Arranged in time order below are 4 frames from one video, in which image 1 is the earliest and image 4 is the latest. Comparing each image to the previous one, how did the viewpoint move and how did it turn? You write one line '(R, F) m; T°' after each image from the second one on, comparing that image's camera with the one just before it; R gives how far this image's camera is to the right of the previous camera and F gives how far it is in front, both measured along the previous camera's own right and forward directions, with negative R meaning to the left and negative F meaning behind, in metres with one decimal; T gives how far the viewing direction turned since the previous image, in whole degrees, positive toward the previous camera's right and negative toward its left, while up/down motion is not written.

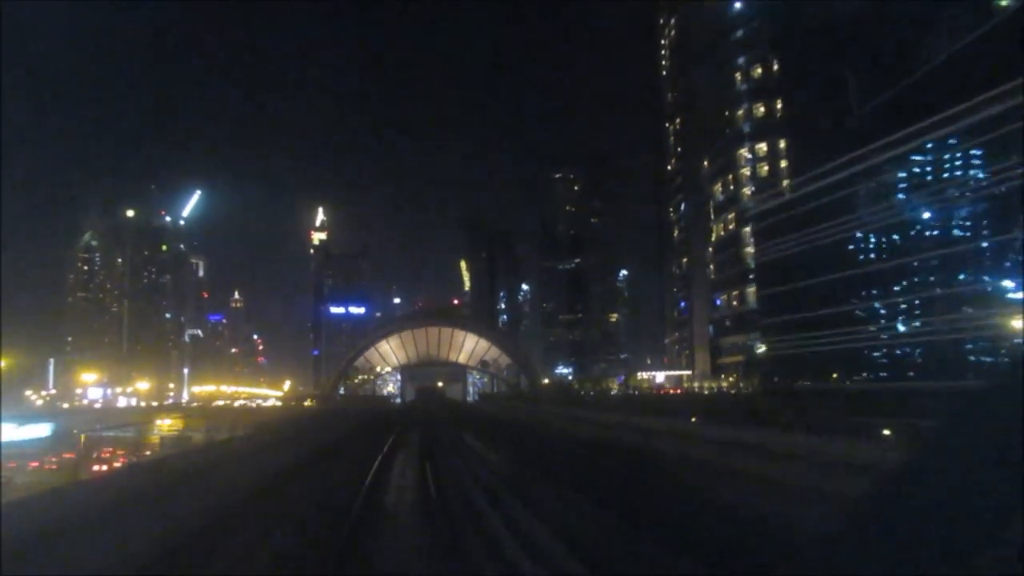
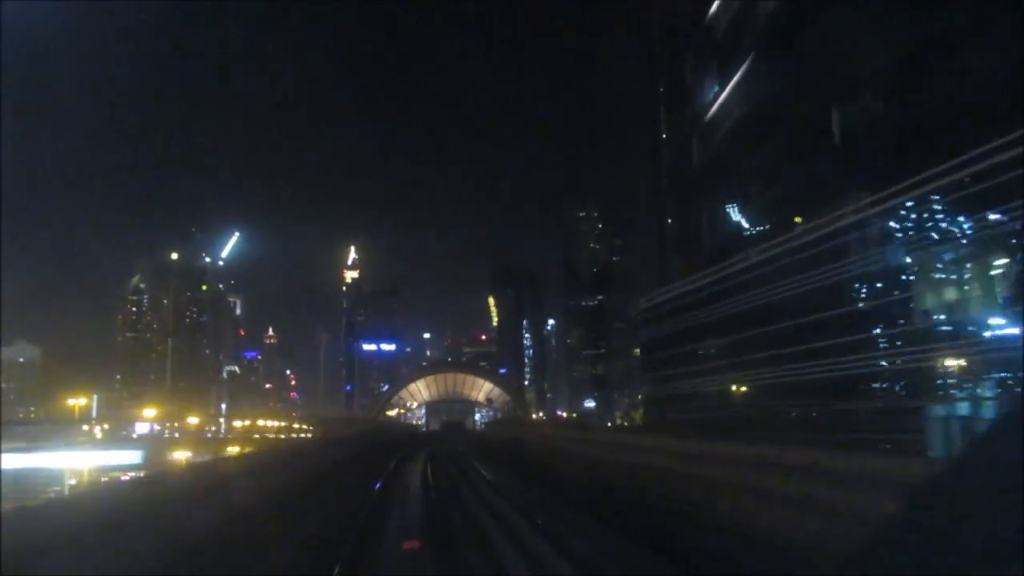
(+0.2, -0.9) m; -2°
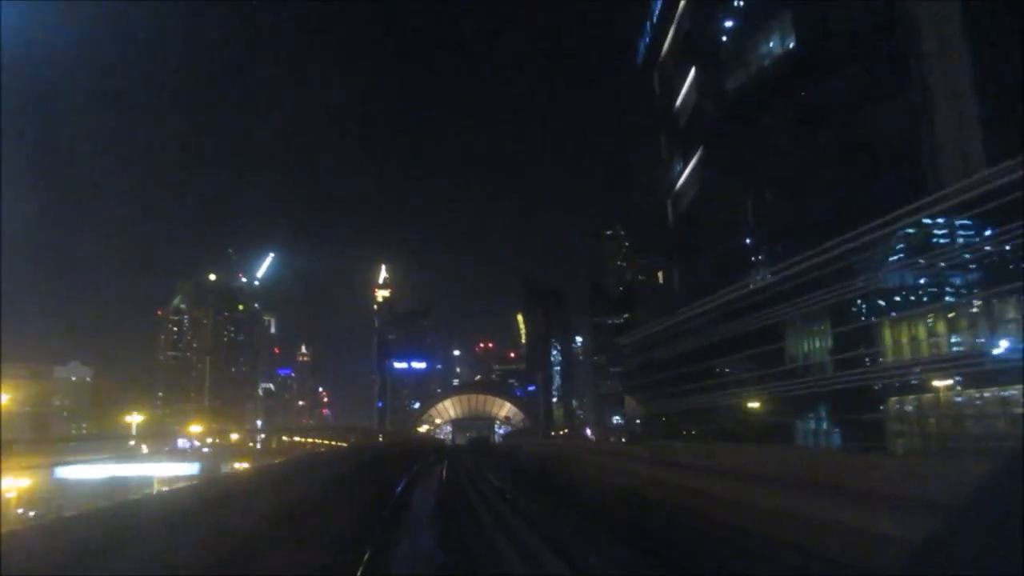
(+0.1, -0.5) m; -2°
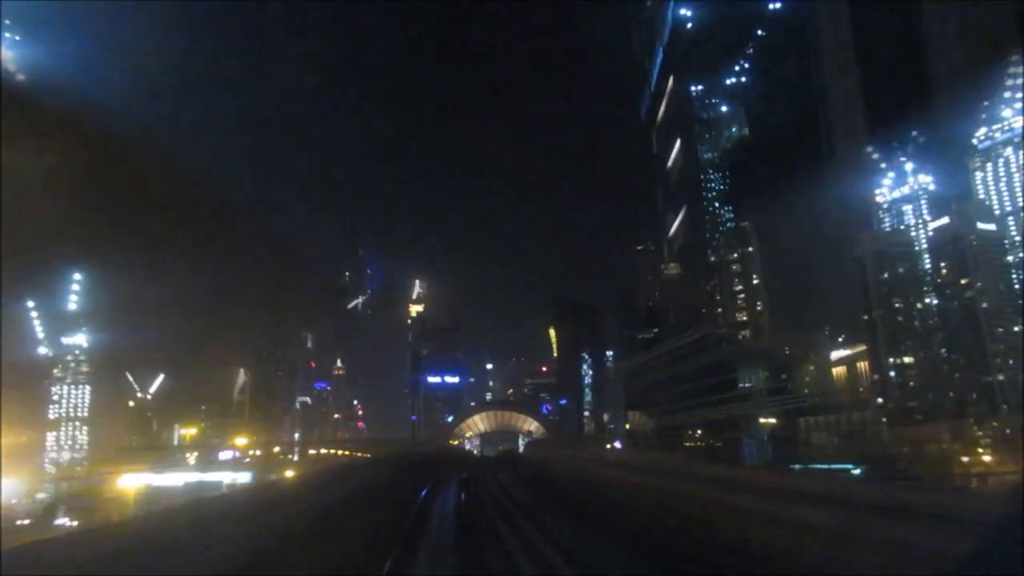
(+0.1, -0.5) m; -2°
